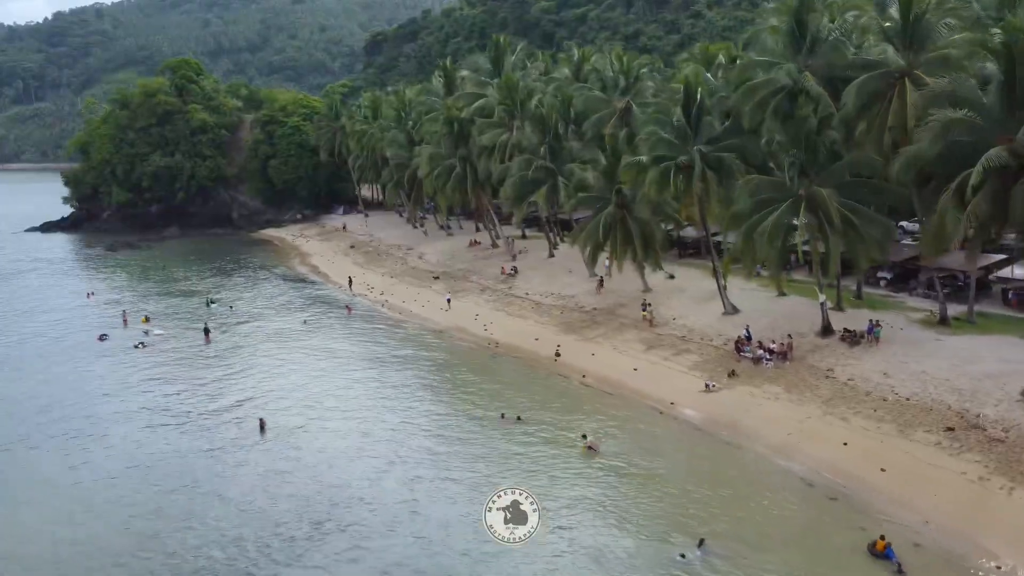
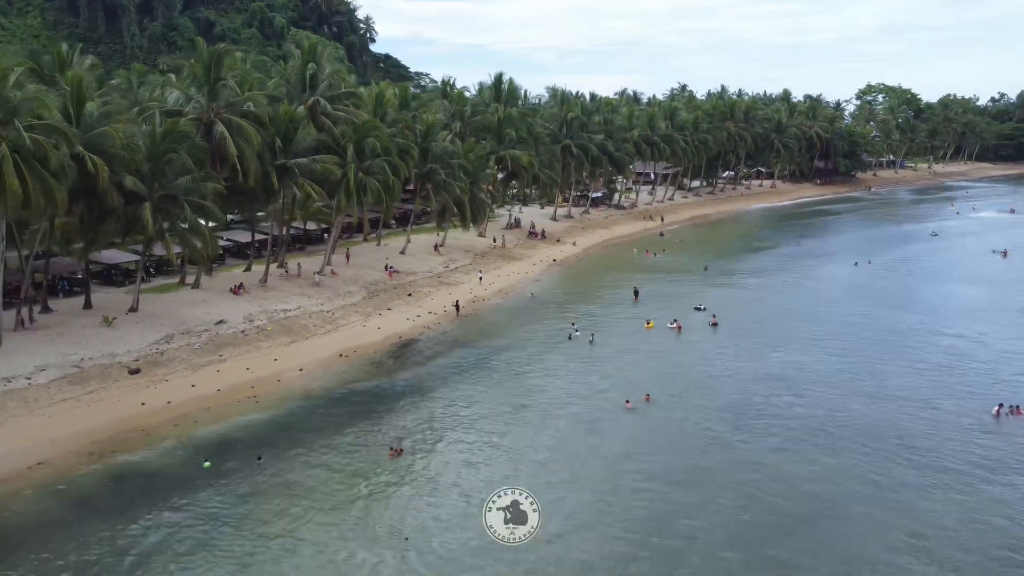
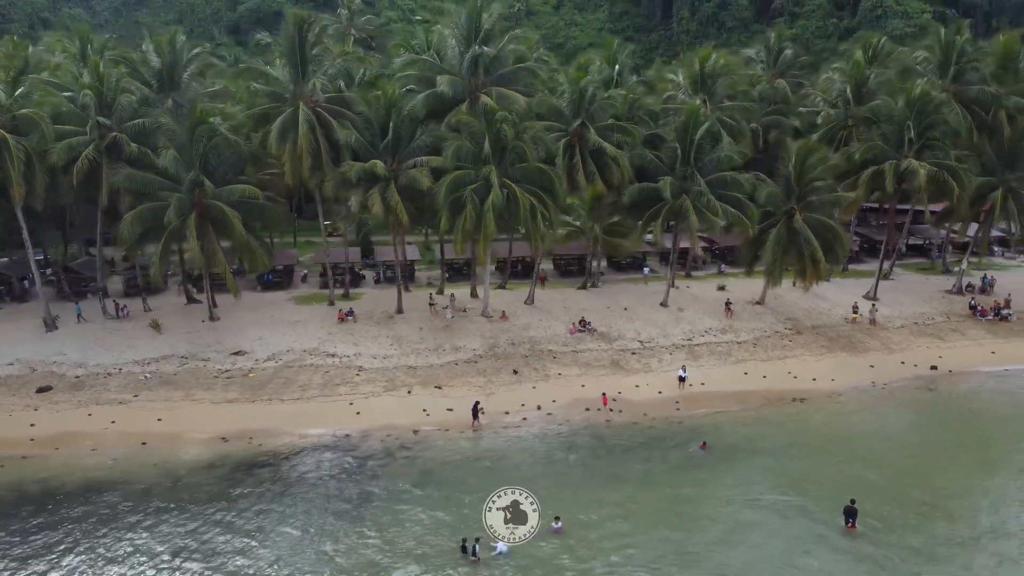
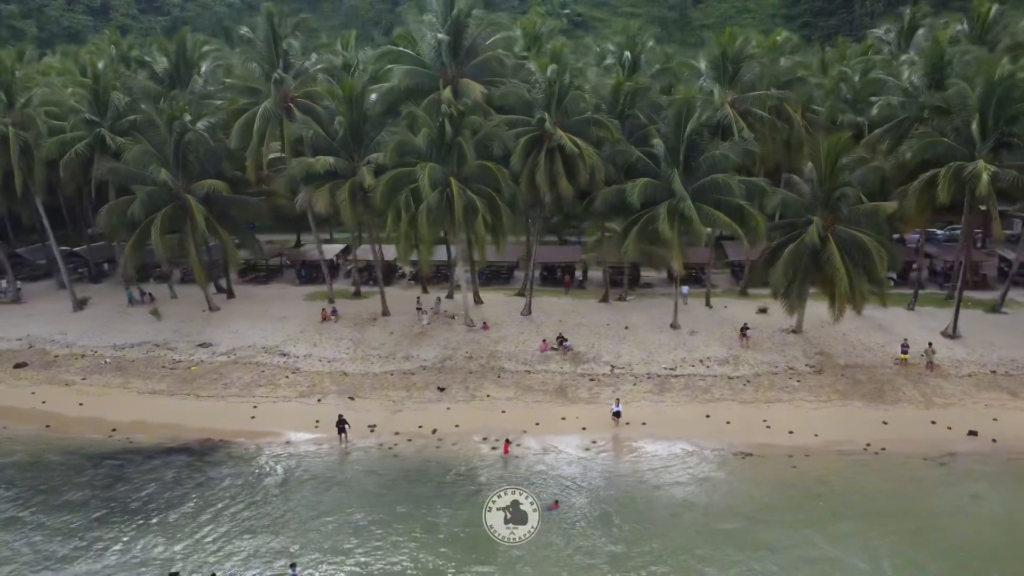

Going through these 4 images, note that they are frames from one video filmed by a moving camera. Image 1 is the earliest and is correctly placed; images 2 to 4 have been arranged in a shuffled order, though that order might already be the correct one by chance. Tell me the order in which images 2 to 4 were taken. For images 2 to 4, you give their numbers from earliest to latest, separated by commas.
4, 3, 2
